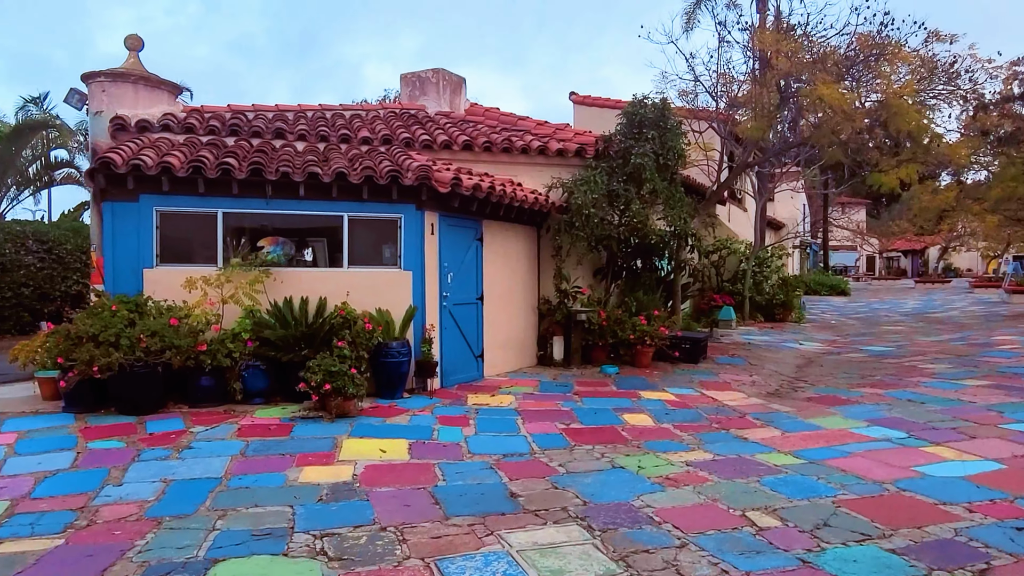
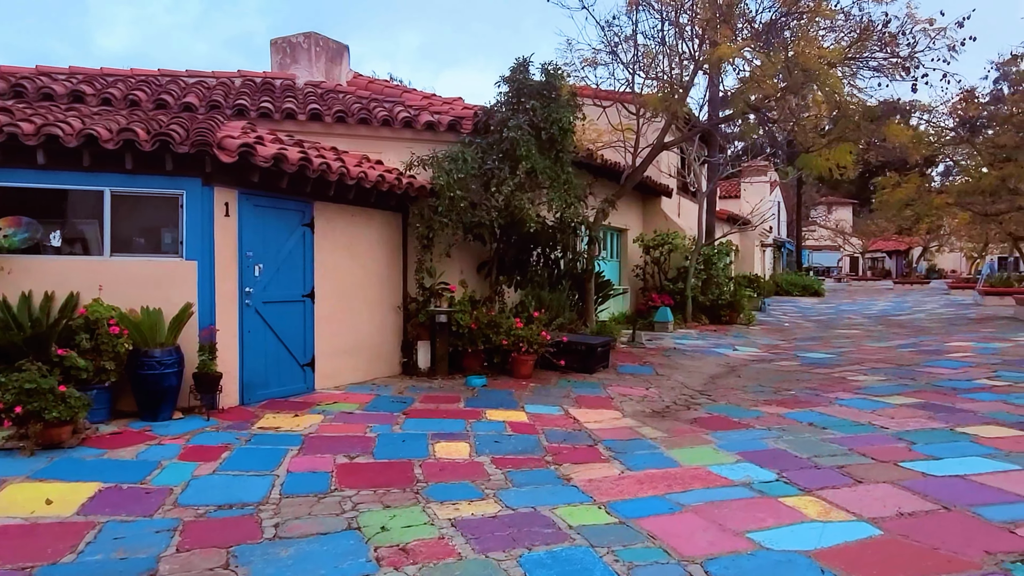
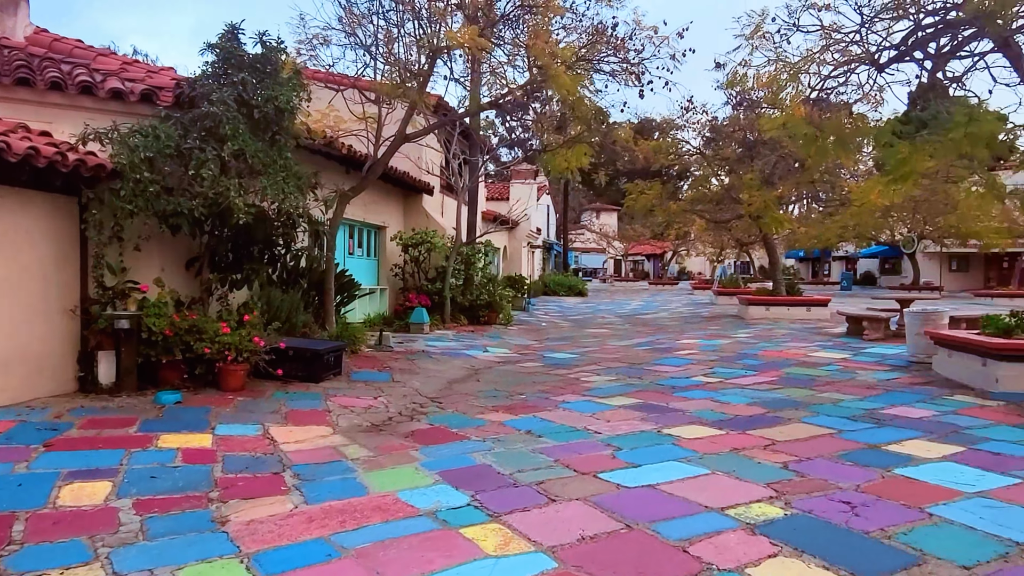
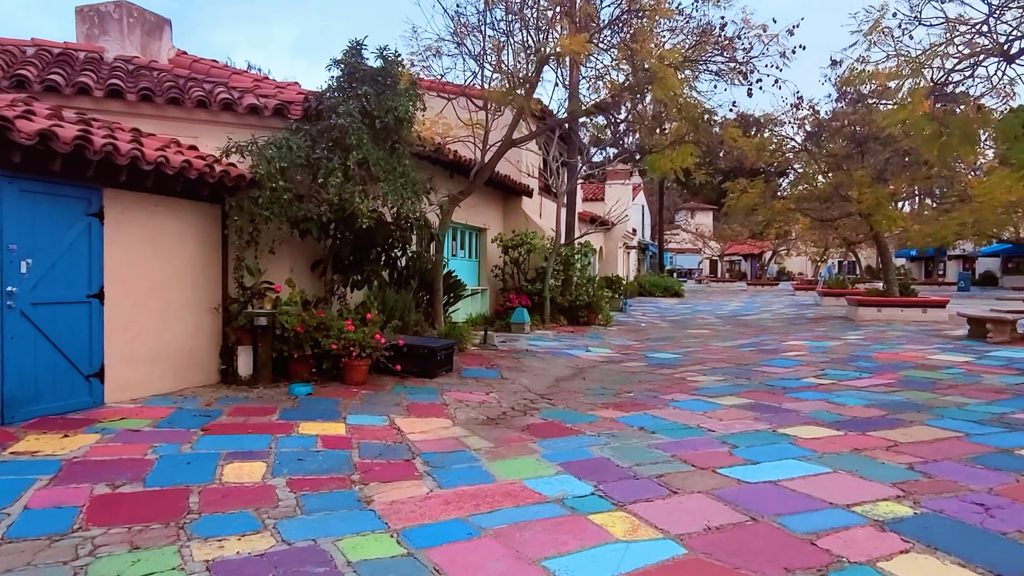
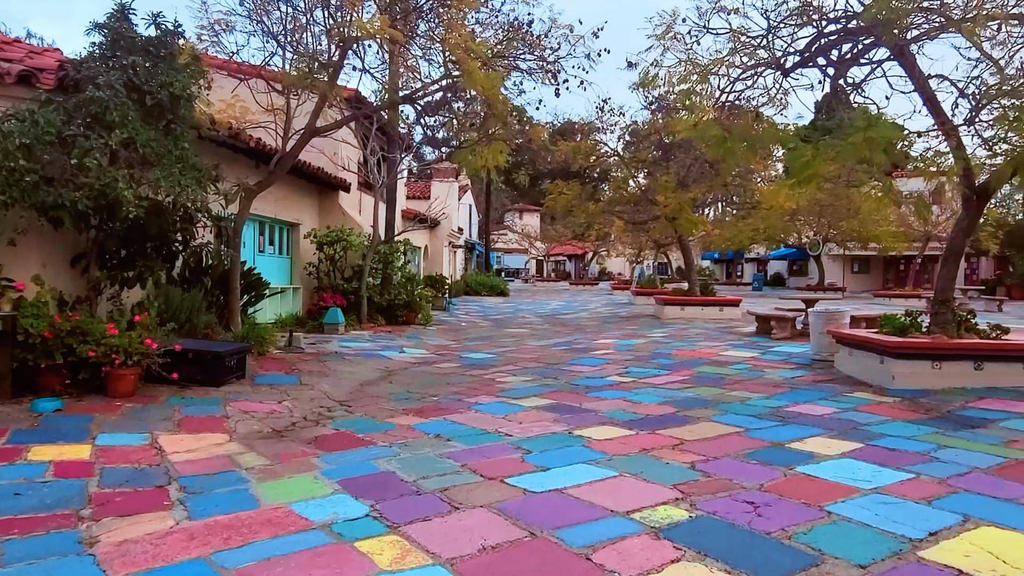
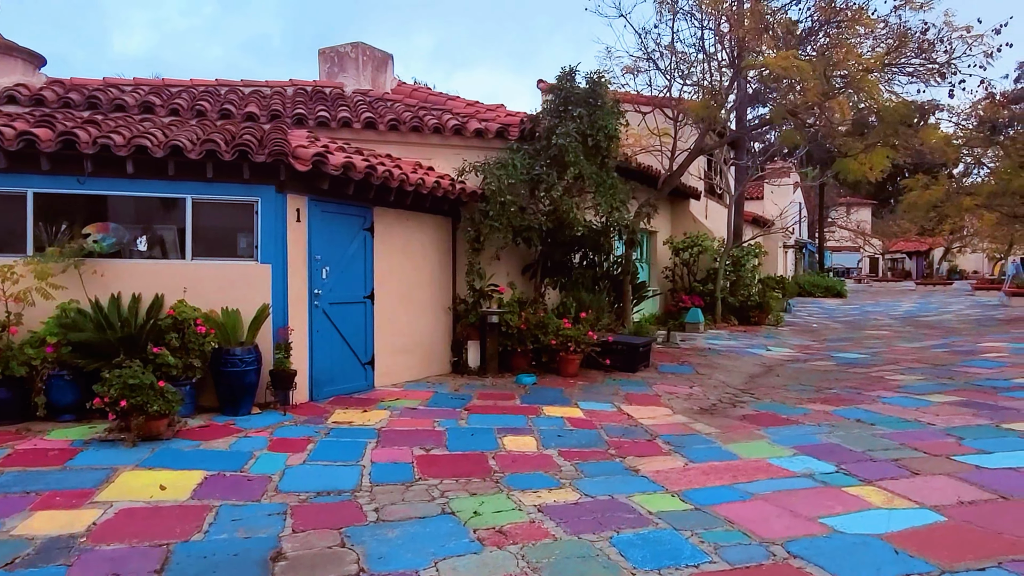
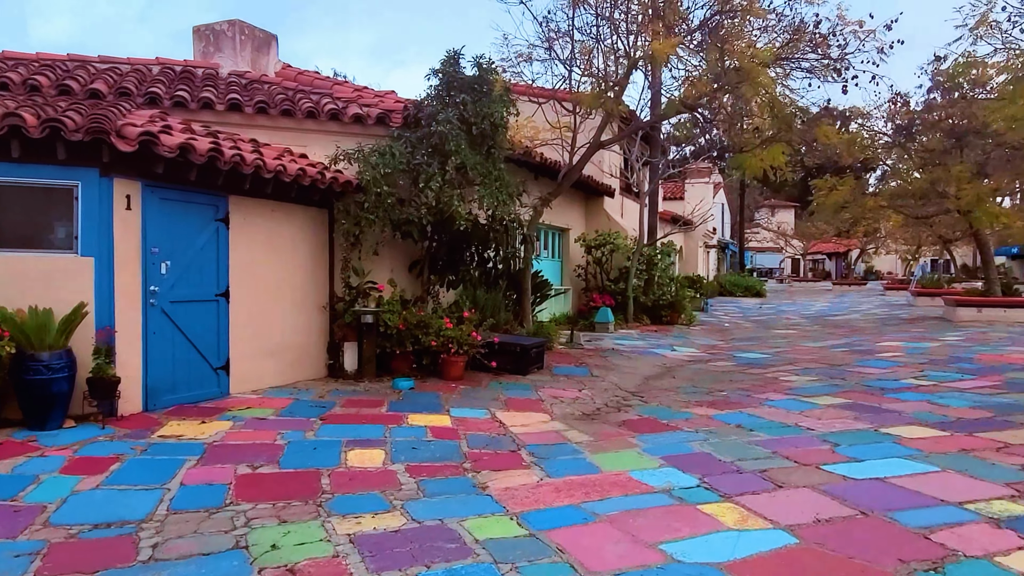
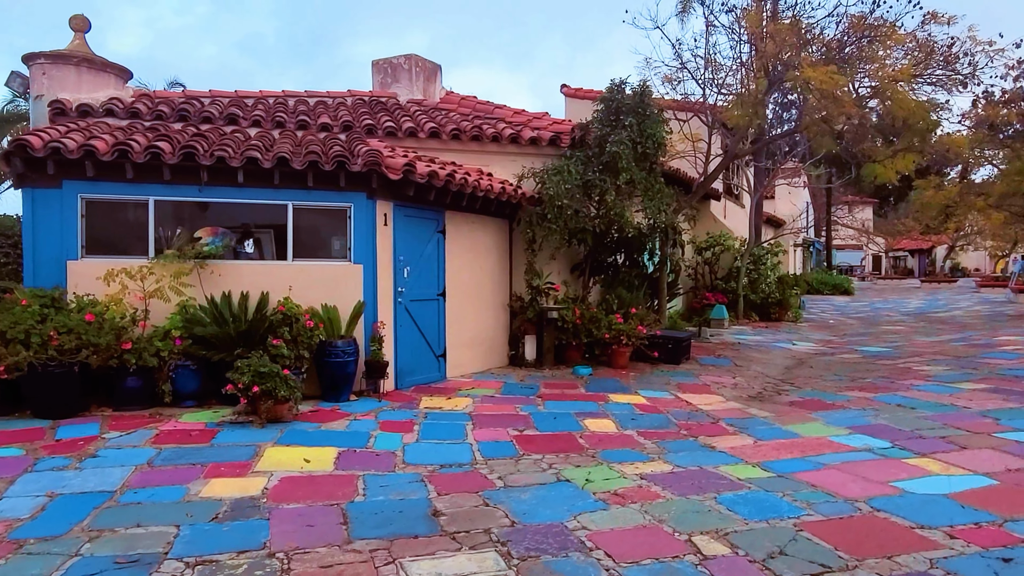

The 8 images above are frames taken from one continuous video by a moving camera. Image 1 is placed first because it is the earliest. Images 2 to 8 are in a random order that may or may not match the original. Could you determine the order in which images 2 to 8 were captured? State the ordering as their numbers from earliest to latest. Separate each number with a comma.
8, 6, 2, 7, 4, 3, 5
